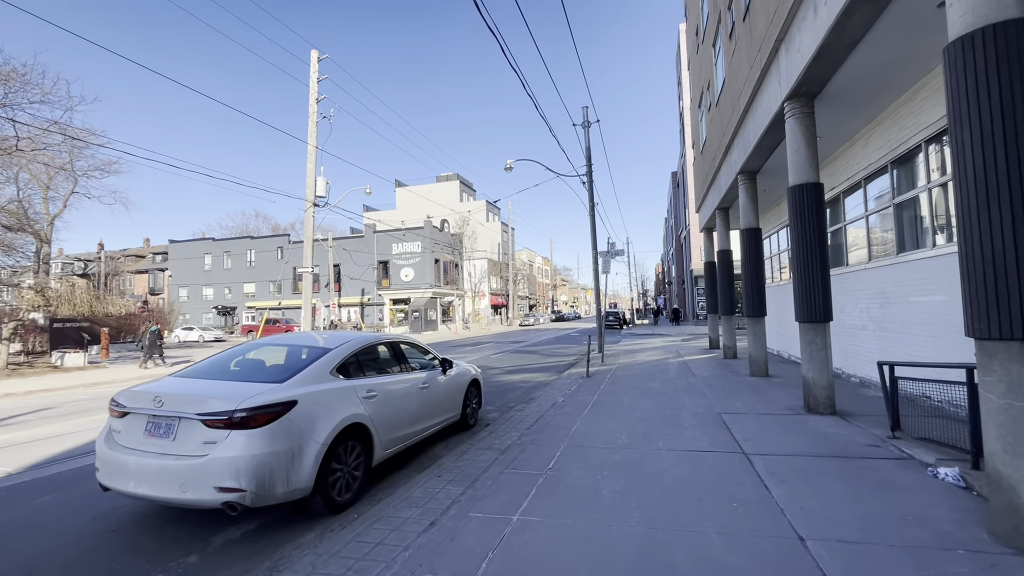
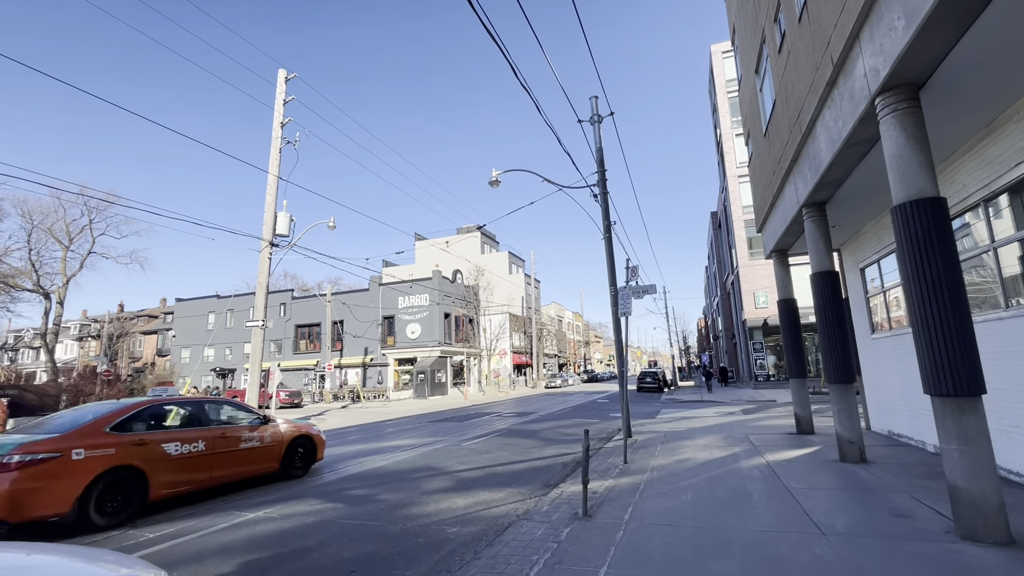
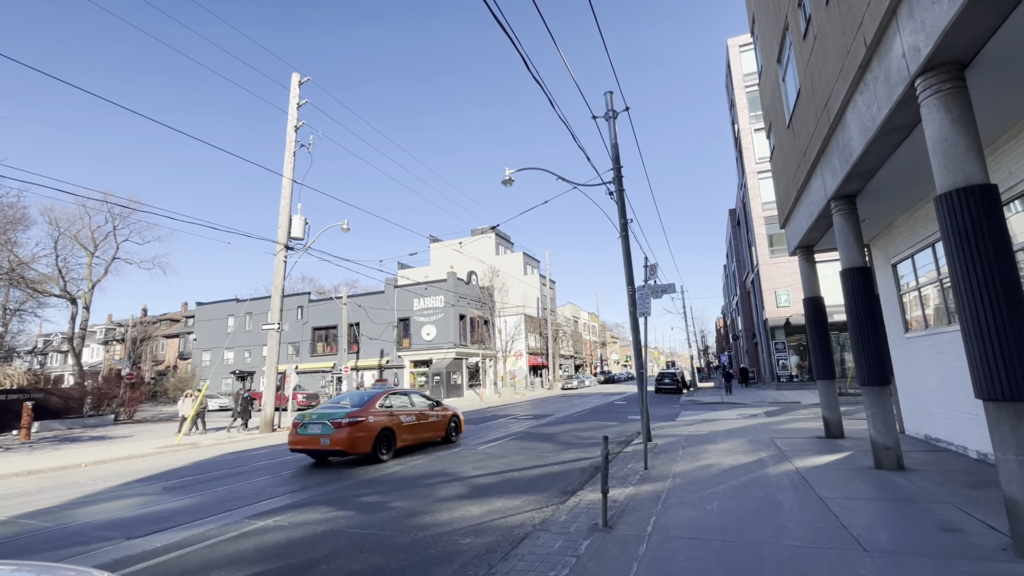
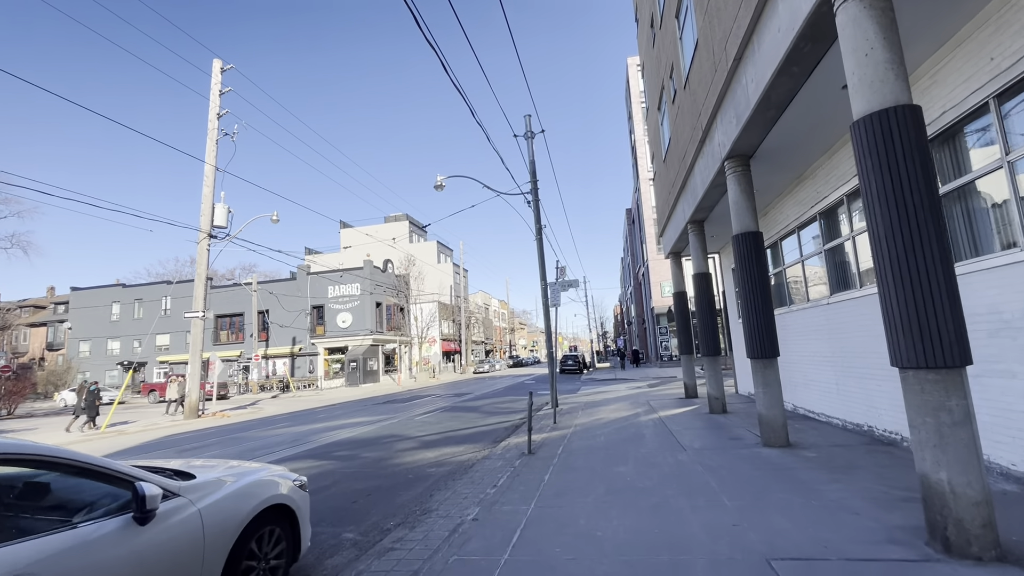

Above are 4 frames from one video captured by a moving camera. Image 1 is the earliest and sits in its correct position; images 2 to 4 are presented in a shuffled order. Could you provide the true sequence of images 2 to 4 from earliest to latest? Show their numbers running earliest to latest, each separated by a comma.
4, 2, 3
